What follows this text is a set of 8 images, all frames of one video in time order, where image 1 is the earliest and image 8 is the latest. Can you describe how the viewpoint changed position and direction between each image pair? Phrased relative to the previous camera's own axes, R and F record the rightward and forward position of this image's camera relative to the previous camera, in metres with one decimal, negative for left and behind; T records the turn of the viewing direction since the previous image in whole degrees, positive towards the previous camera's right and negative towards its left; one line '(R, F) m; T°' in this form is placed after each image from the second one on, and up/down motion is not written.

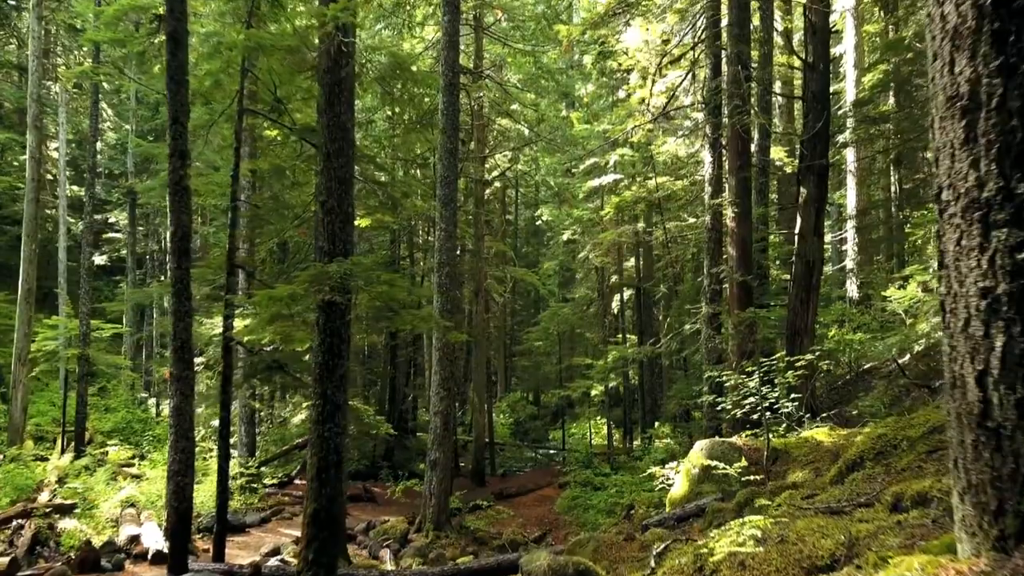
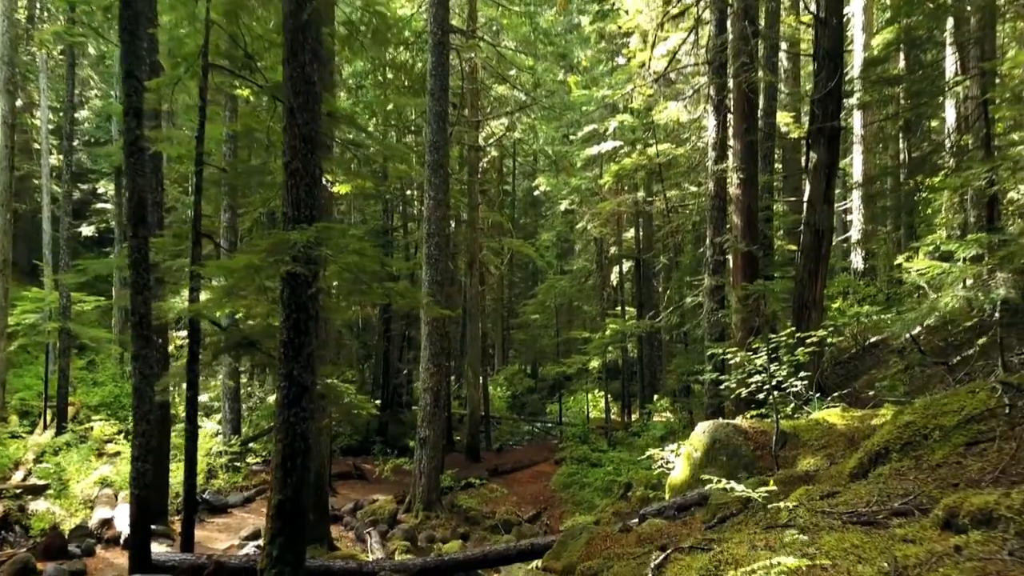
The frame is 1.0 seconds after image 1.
(+0.1, +0.6) m; 0°
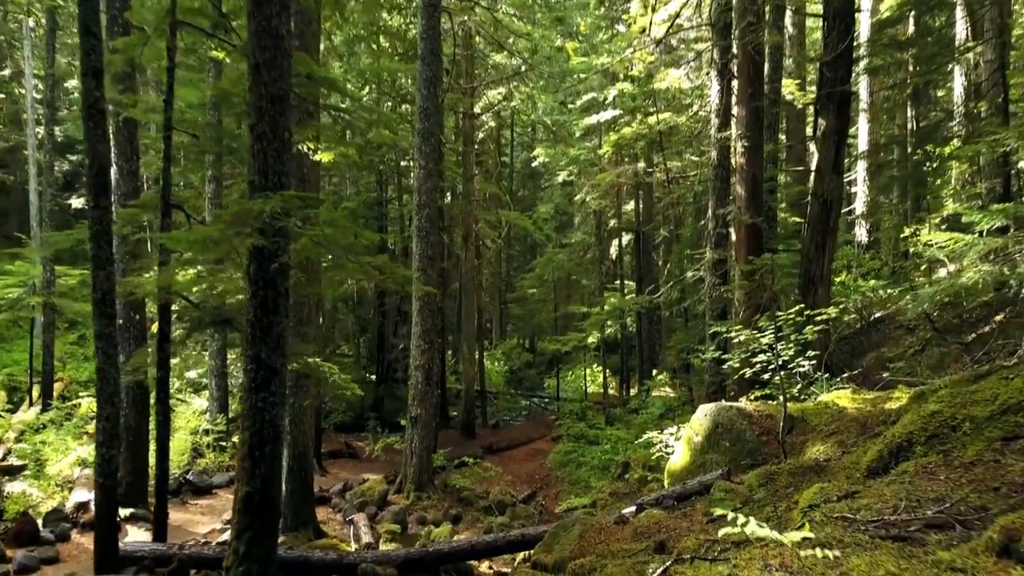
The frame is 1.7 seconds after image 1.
(+0.1, +0.5) m; 0°
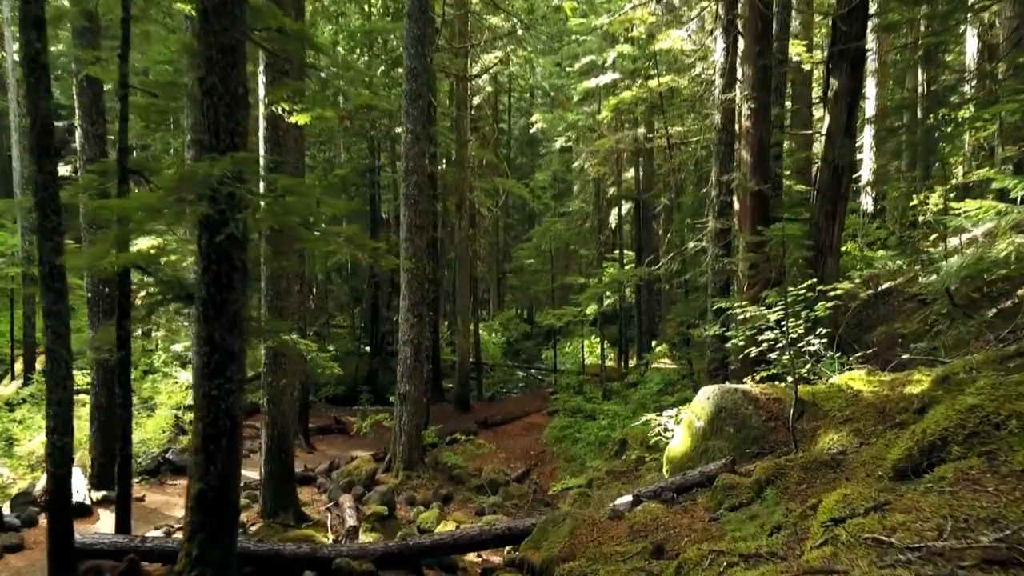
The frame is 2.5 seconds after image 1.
(+0.1, +0.5) m; 0°
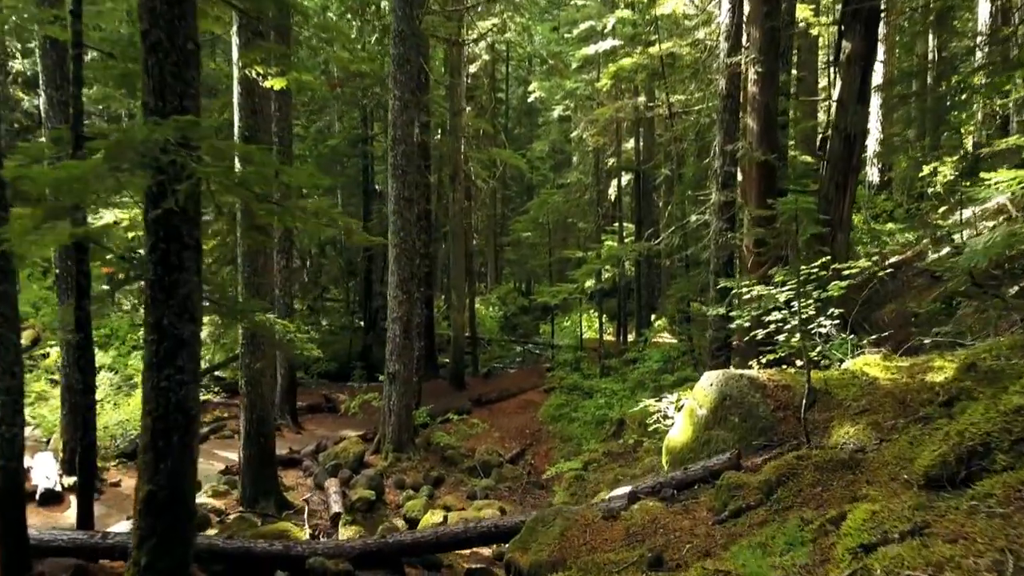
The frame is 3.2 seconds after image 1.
(+0.1, +0.5) m; 0°
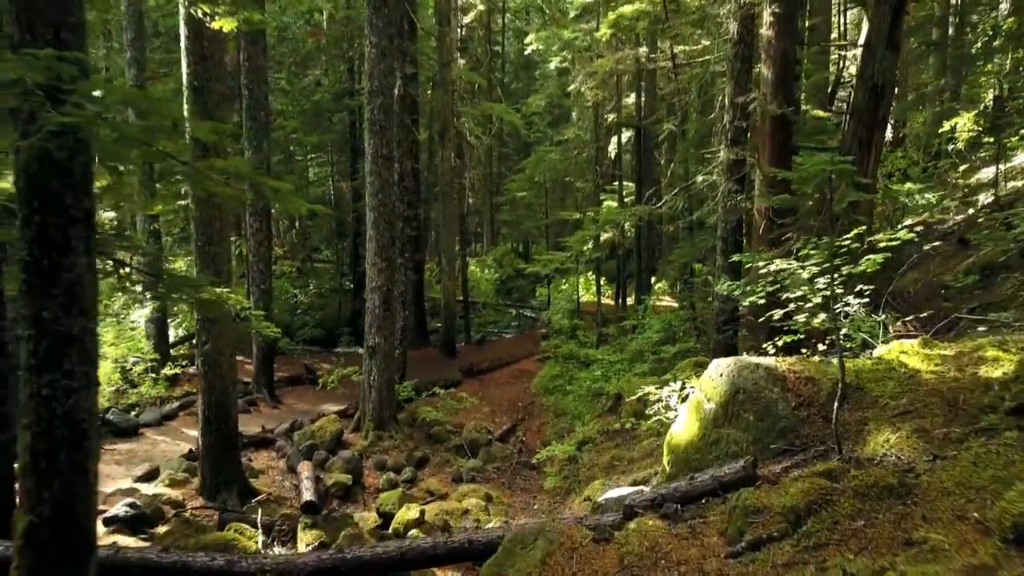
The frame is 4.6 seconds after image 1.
(+0.1, +0.8) m; 0°
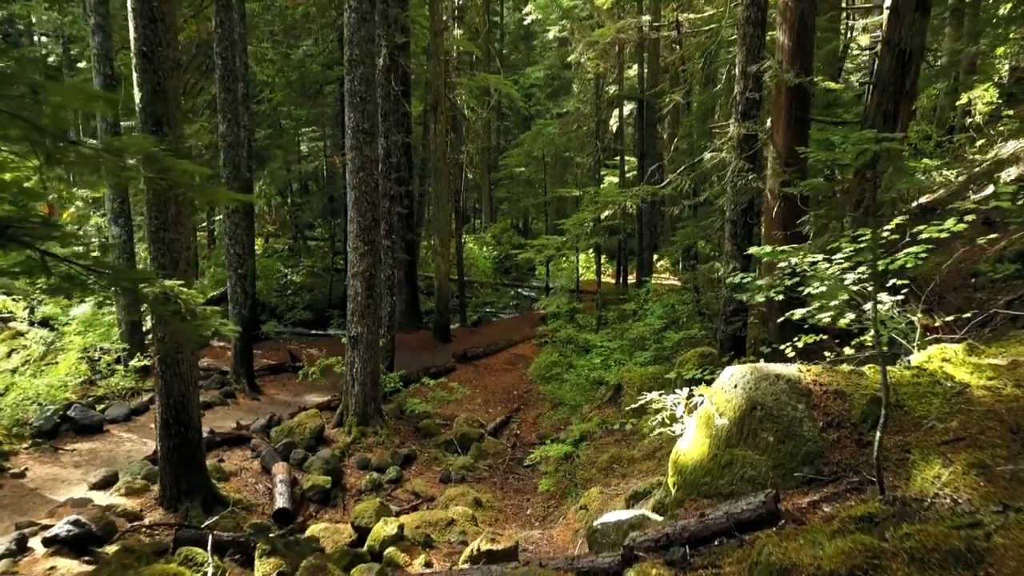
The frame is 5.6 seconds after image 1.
(+0.1, +0.7) m; 0°
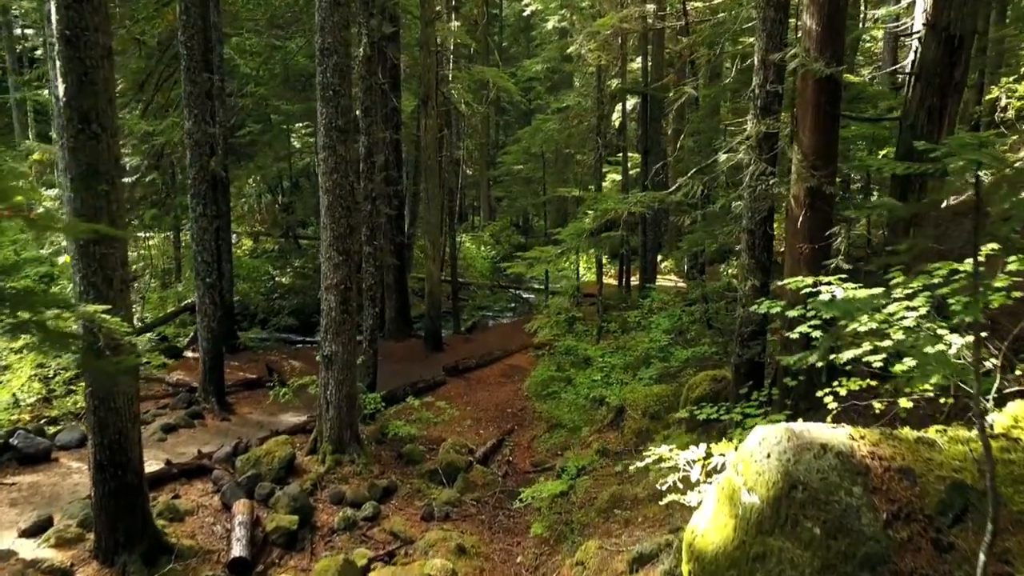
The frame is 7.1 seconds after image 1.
(+0.1, +0.9) m; 0°
